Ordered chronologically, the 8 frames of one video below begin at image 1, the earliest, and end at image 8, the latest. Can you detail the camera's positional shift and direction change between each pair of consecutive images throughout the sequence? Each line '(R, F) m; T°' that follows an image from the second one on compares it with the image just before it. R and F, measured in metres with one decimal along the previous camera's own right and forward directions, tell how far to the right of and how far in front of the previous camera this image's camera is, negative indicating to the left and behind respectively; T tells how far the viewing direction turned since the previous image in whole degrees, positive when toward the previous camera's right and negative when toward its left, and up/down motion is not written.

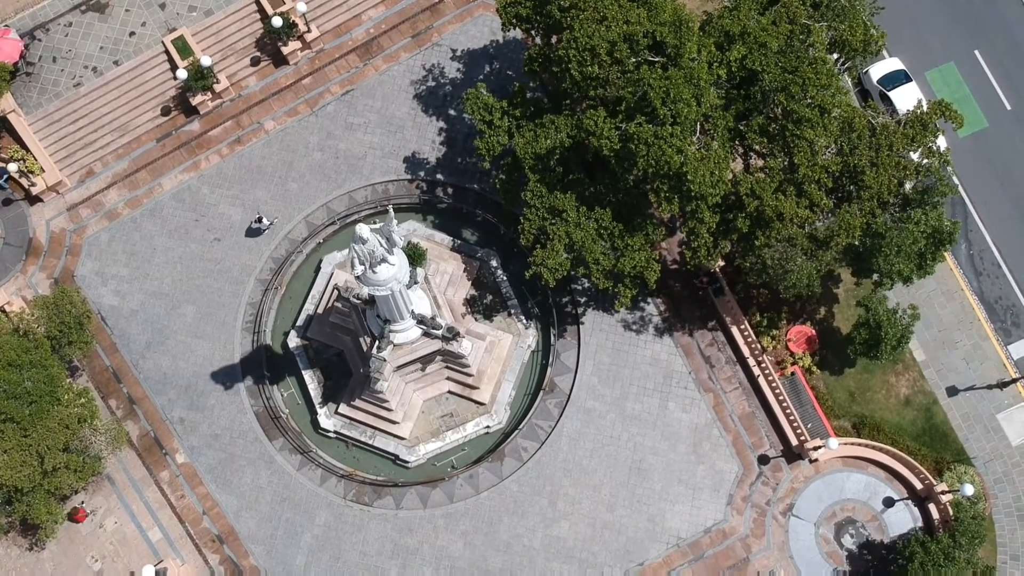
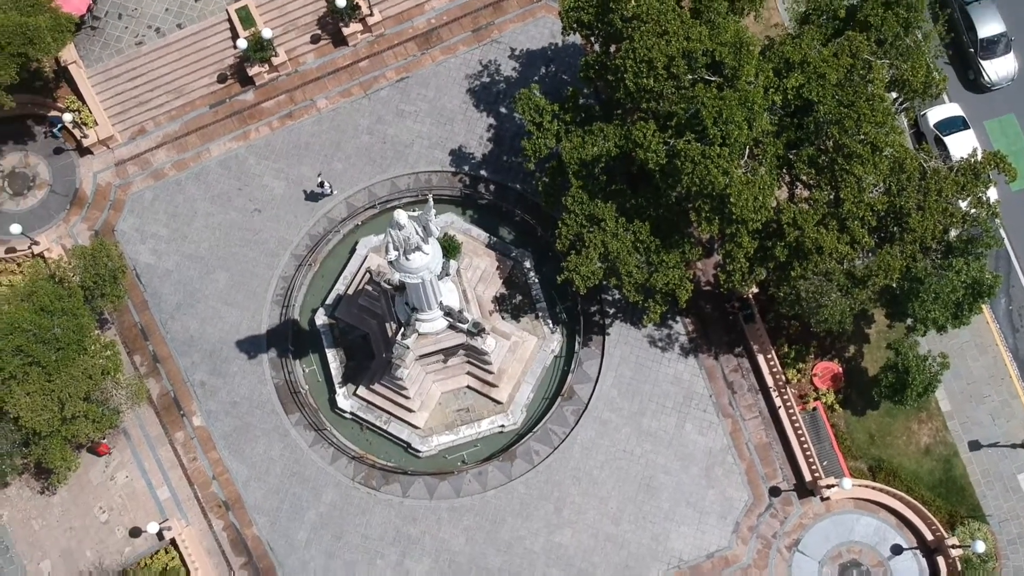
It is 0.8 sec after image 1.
(-0.9, 0.0) m; -1°
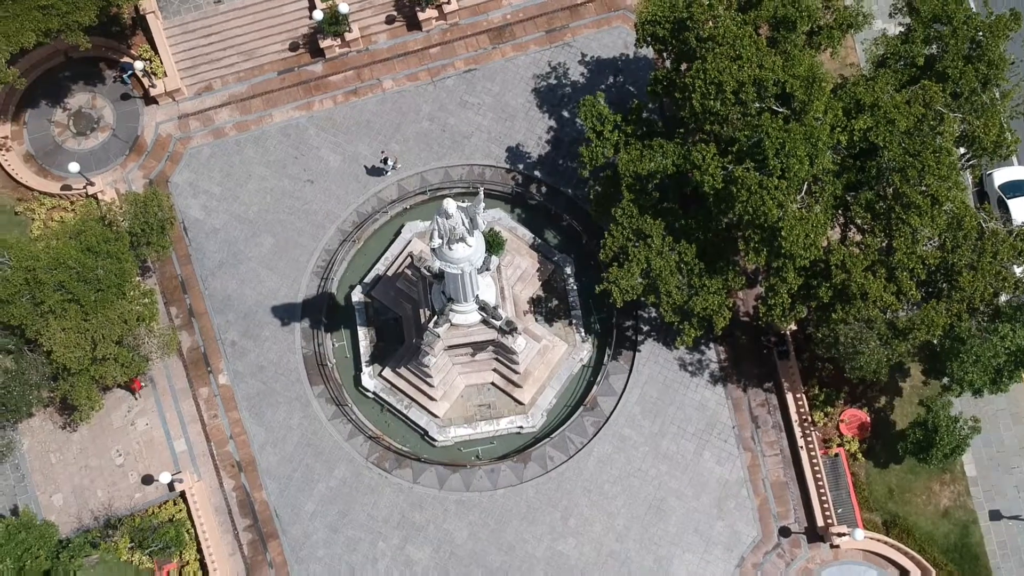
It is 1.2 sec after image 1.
(-1.3, 0.0) m; -2°
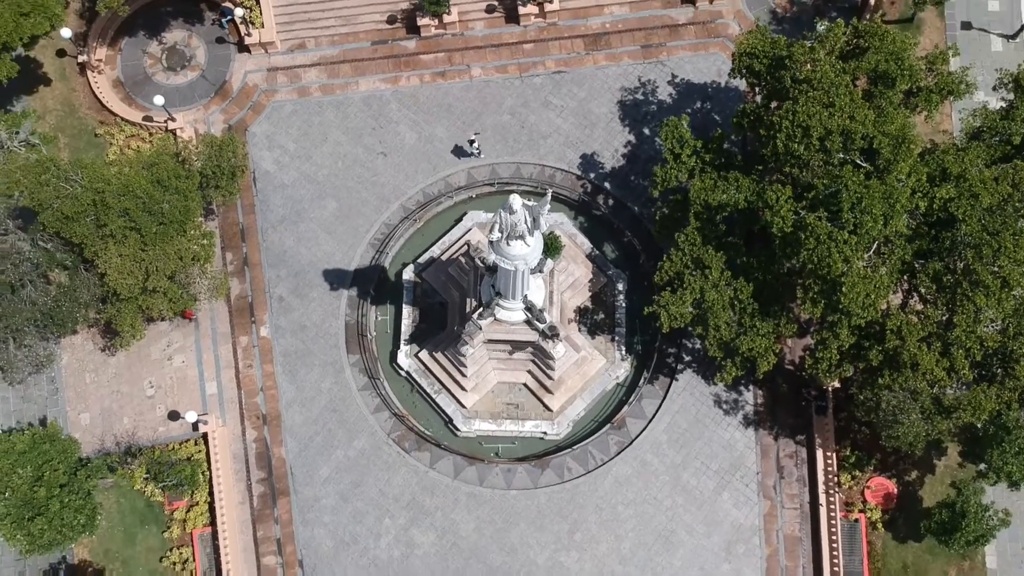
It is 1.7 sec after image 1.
(-1.7, 0.0) m; -2°
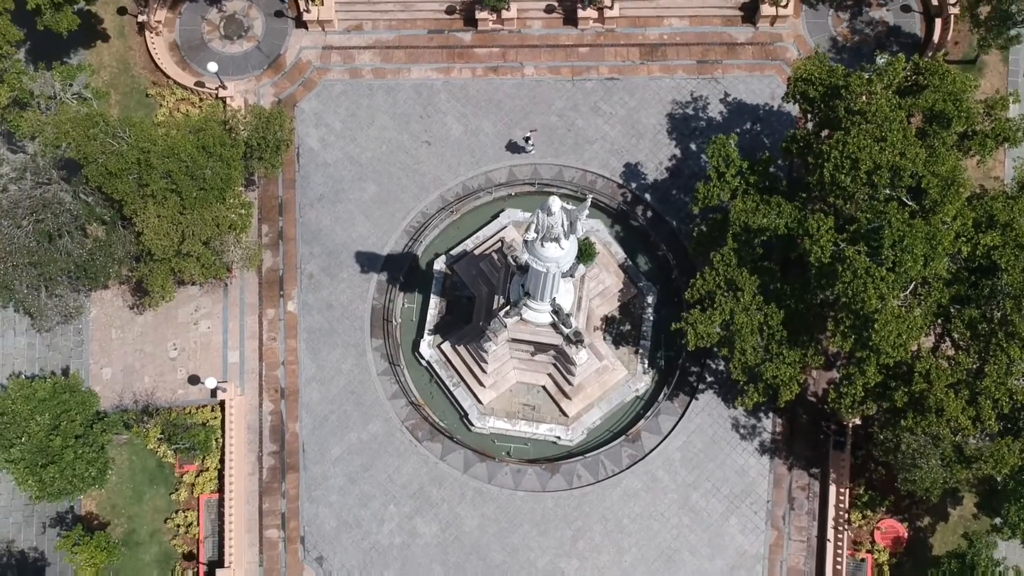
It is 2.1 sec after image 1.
(-1.1, 0.0) m; -1°
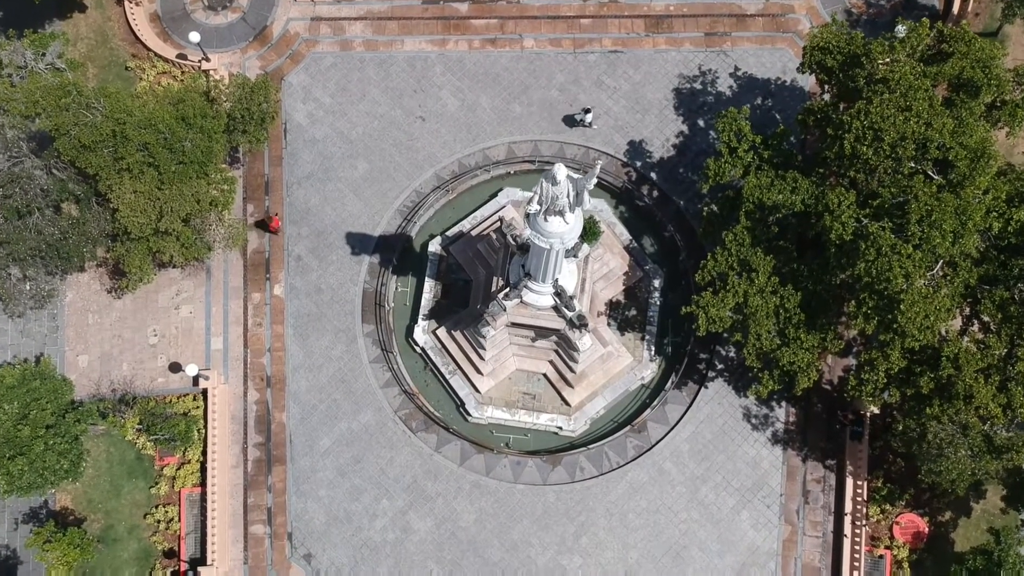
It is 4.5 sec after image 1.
(-0.1, +2.7) m; 0°
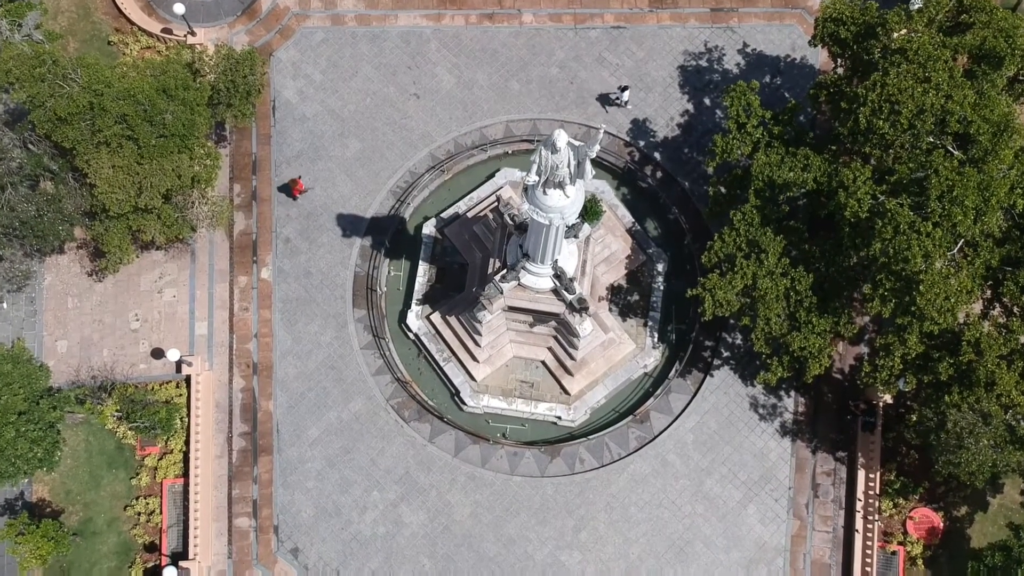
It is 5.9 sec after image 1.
(+0.1, +2.0) m; 0°
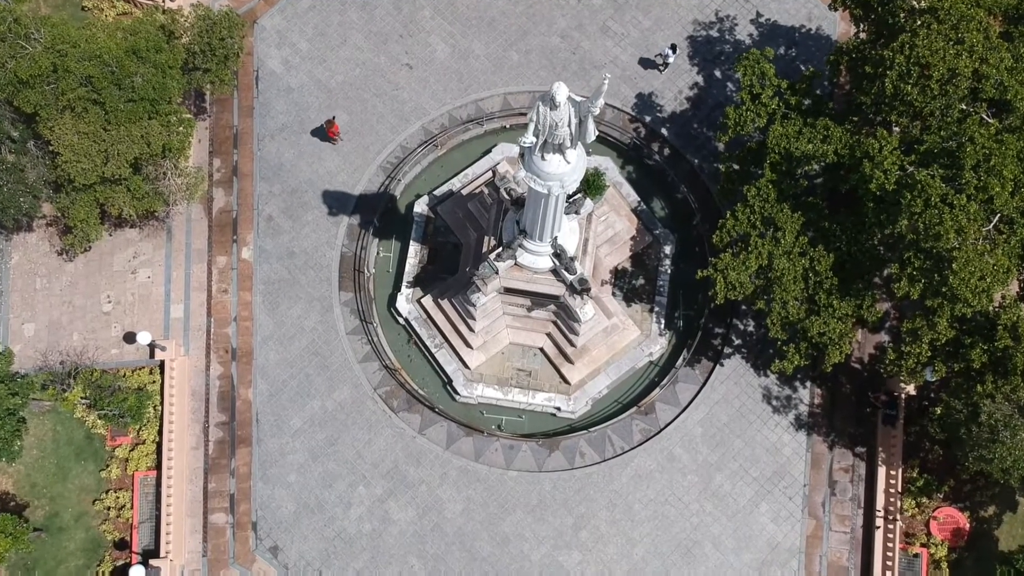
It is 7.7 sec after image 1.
(+0.3, +3.0) m; 0°
